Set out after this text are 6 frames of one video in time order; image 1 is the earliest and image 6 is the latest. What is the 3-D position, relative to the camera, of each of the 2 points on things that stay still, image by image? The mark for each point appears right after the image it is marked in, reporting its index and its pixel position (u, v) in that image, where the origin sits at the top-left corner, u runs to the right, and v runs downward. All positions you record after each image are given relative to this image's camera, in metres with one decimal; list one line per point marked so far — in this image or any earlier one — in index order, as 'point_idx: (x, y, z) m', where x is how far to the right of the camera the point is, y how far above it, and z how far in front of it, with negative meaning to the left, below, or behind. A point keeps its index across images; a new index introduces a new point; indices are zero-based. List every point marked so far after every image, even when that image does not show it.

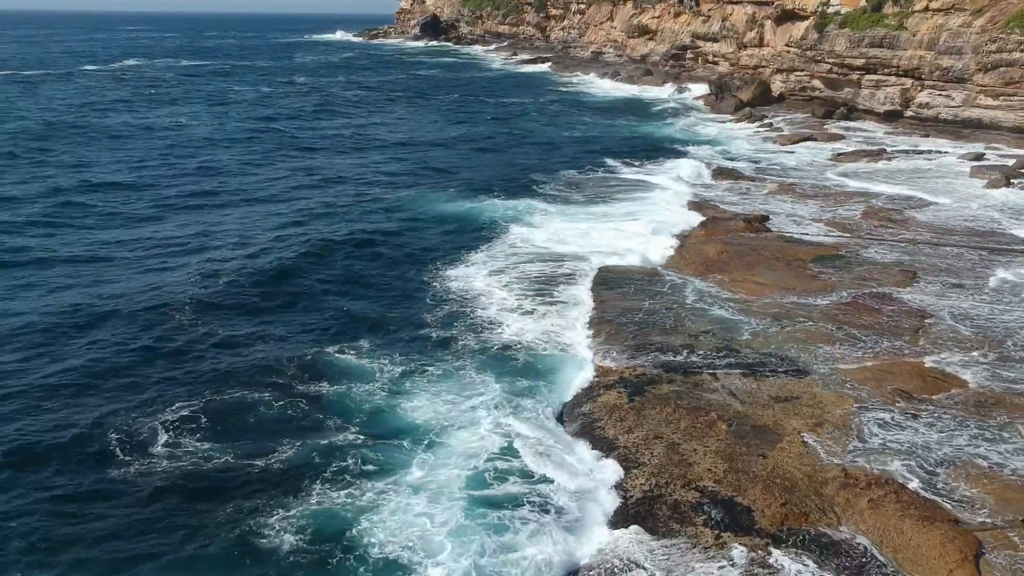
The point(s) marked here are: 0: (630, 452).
0: (+2.0, -2.5, +11.9) m
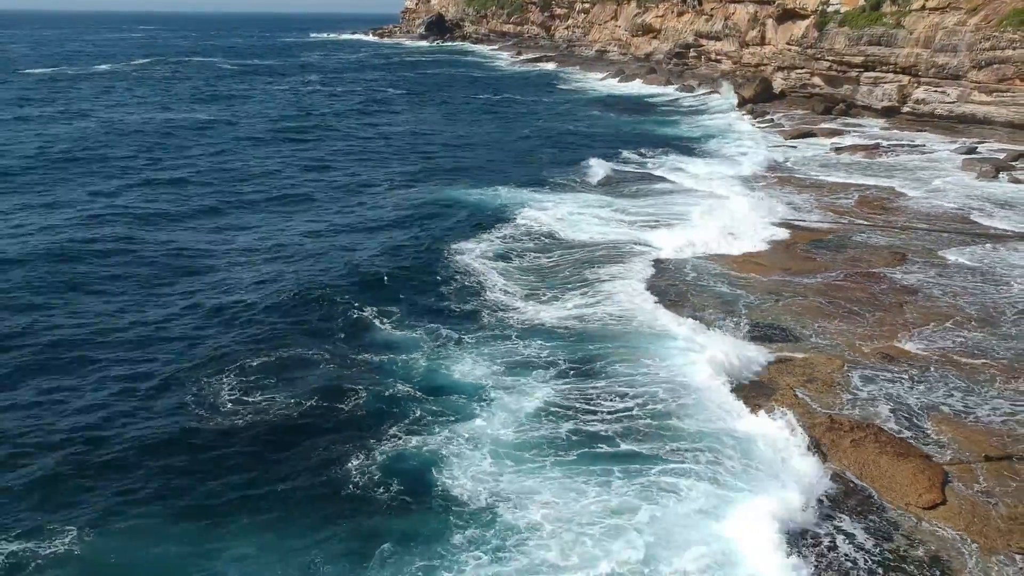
0: (+2.4, -2.0, +13.2) m
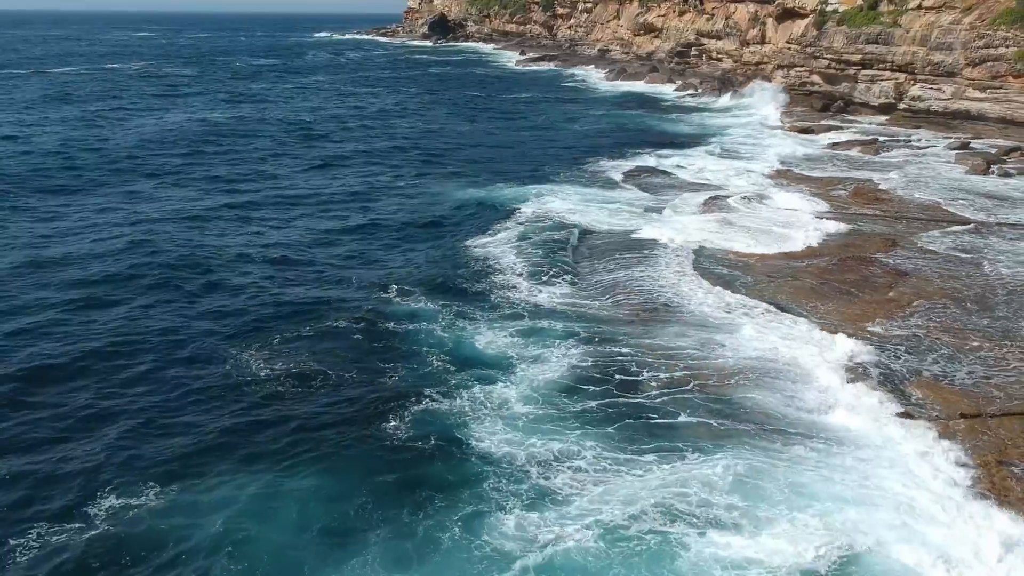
0: (+2.6, -1.6, +14.2) m
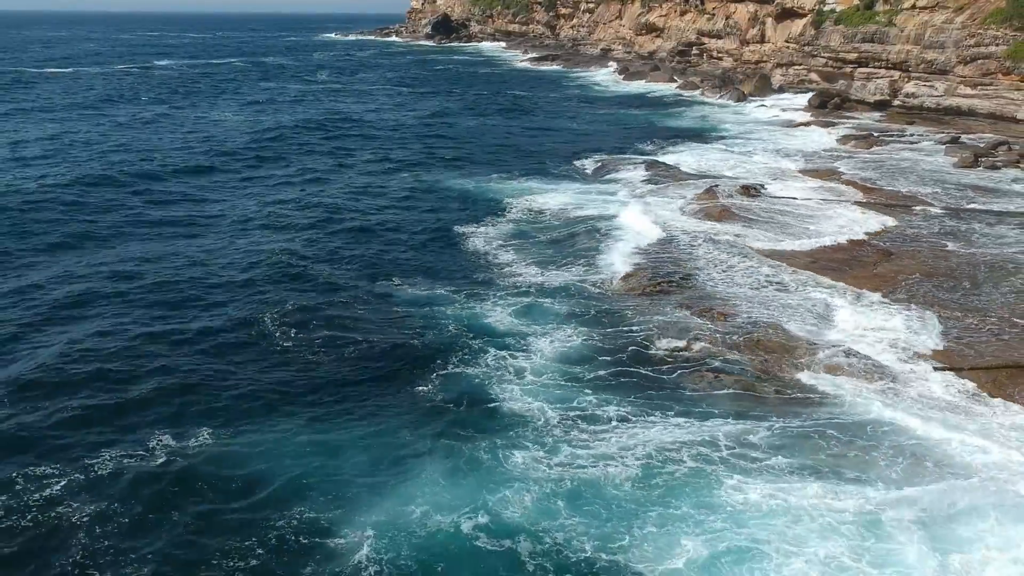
0: (+2.9, -1.1, +15.5) m
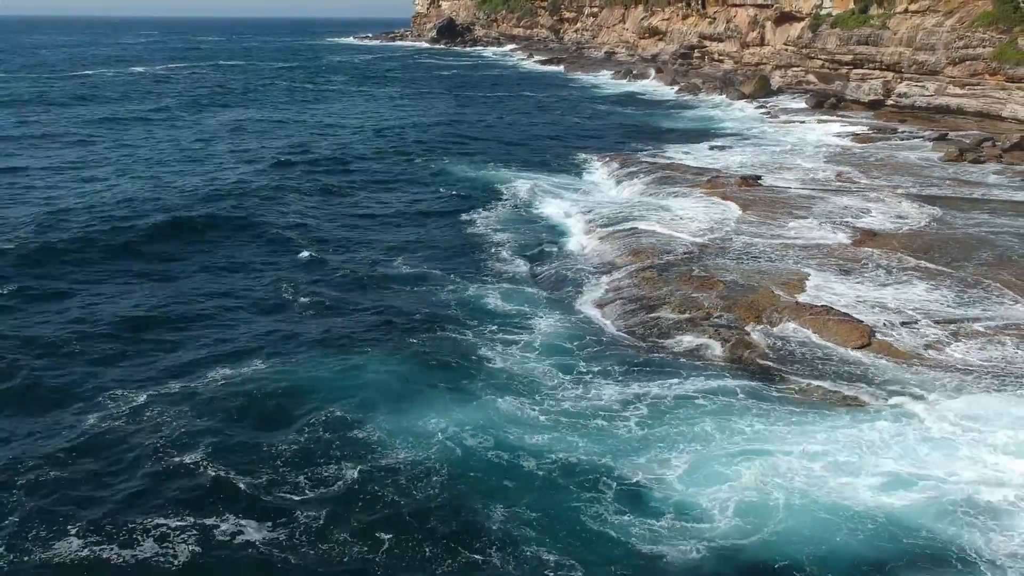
0: (+3.4, -0.5, +17.4) m
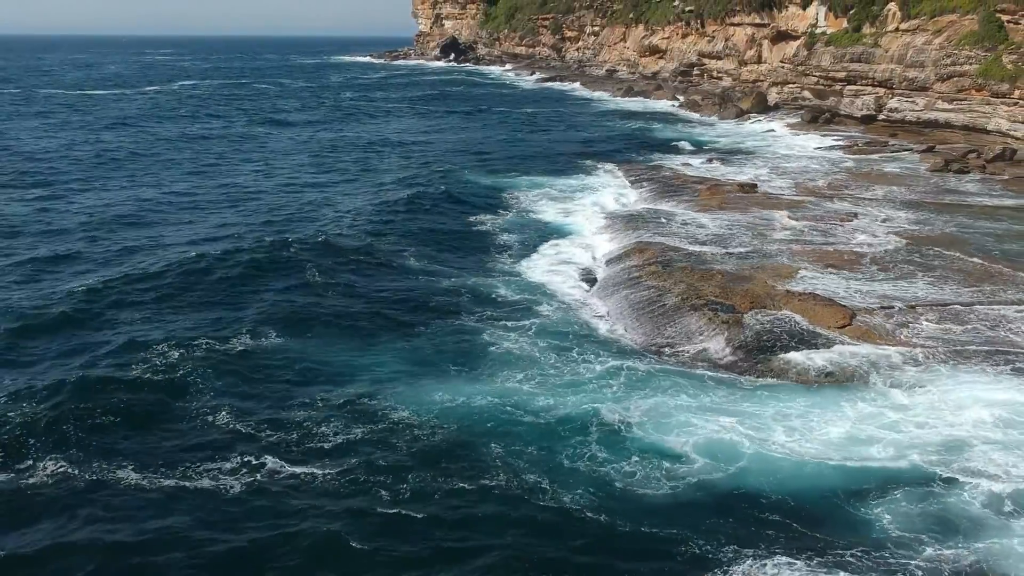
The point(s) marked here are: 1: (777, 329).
0: (+3.8, -0.4, +18.9) m
1: (+5.9, -1.2, +16.8) m
